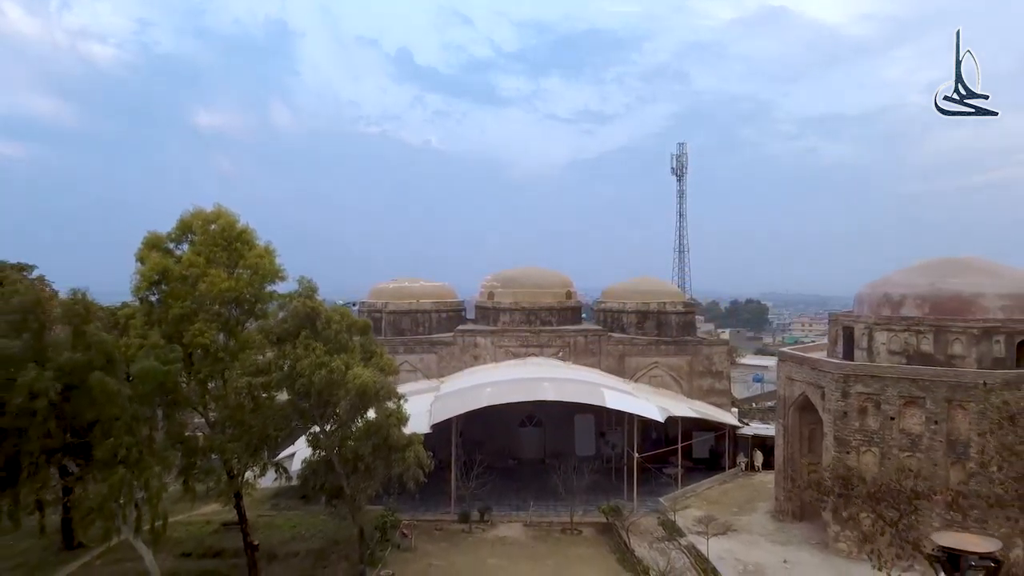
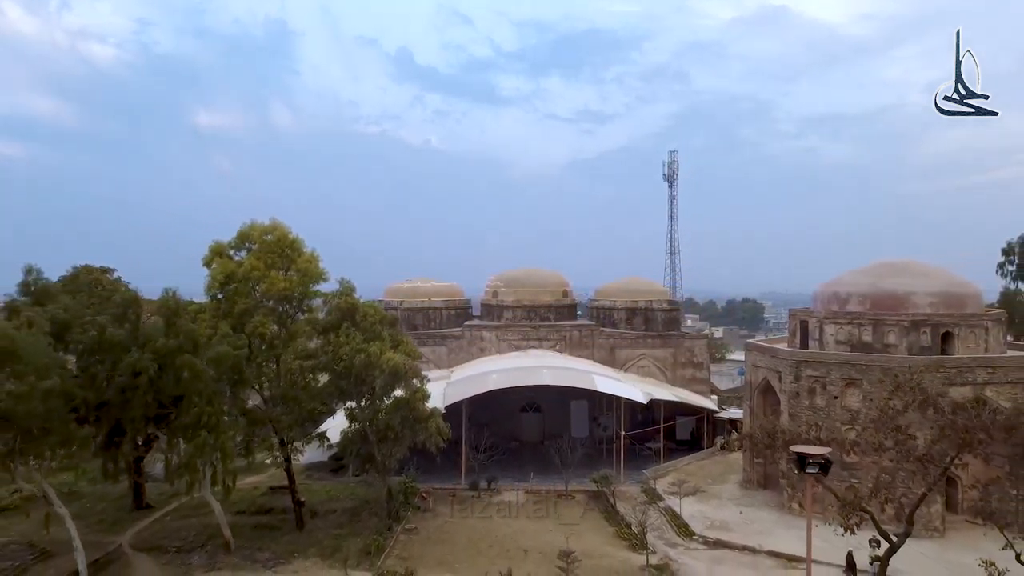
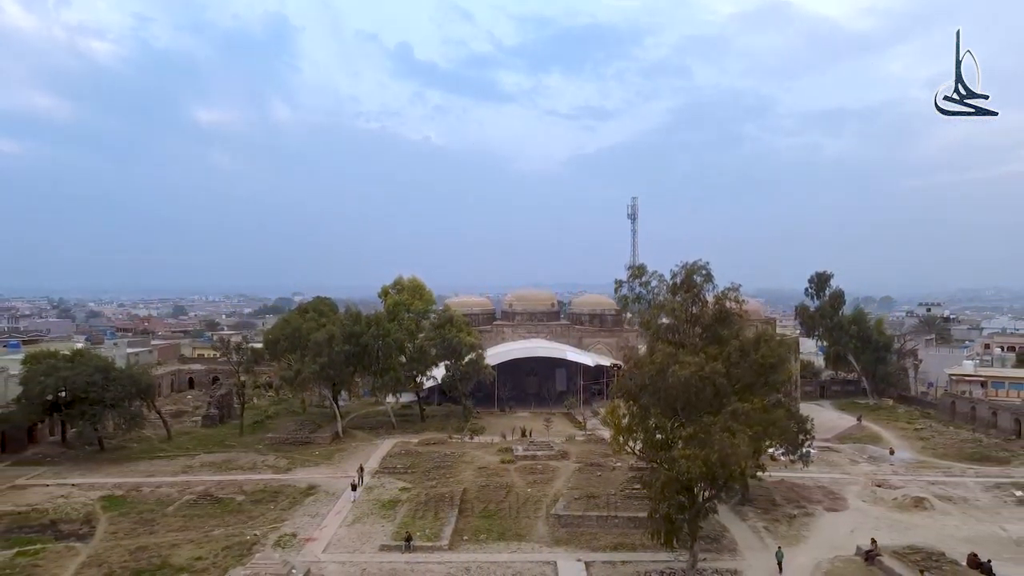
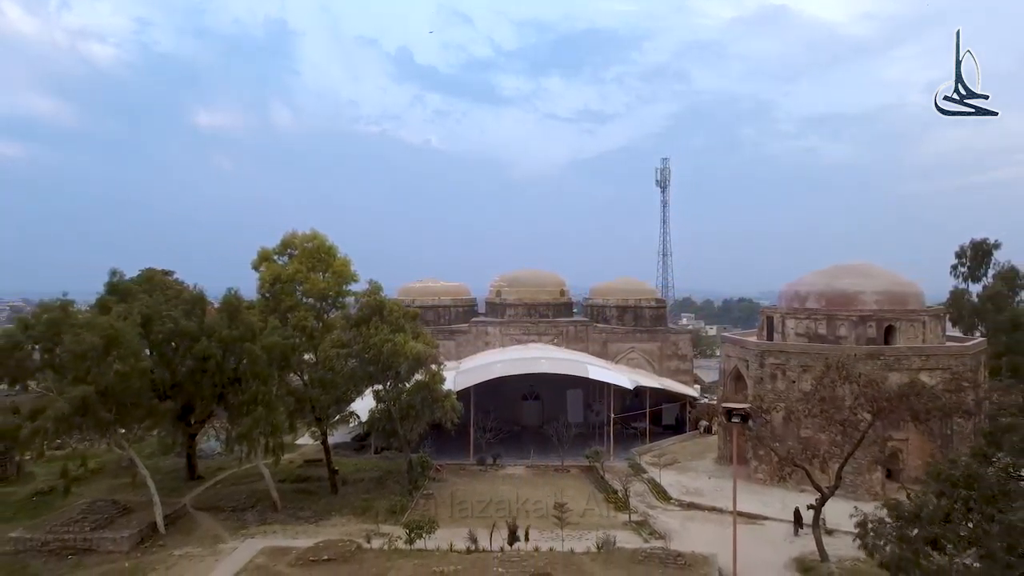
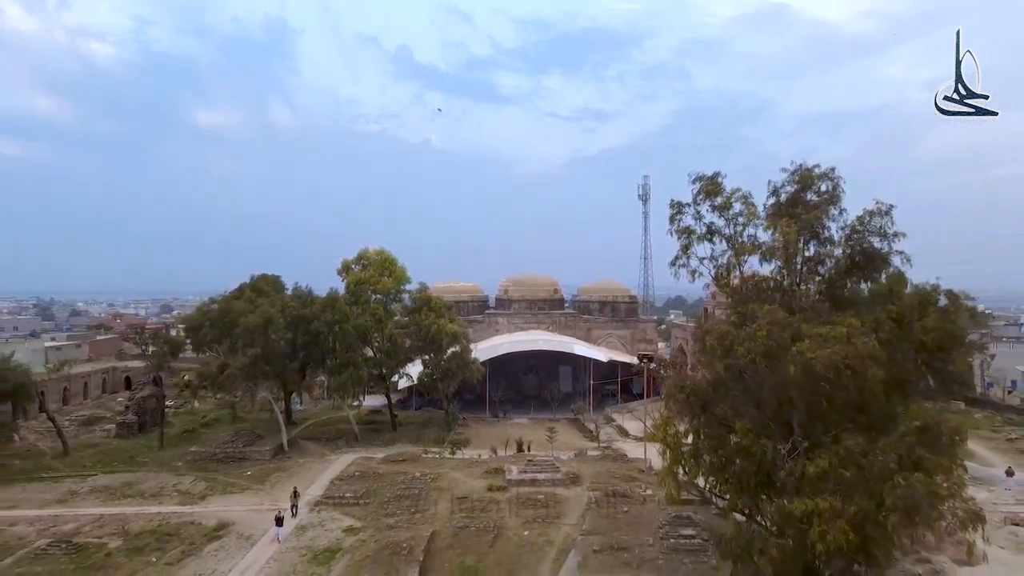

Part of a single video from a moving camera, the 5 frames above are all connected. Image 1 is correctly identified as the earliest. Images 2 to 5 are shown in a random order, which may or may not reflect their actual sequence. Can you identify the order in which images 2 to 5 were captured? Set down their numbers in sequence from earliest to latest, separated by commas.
2, 4, 5, 3
